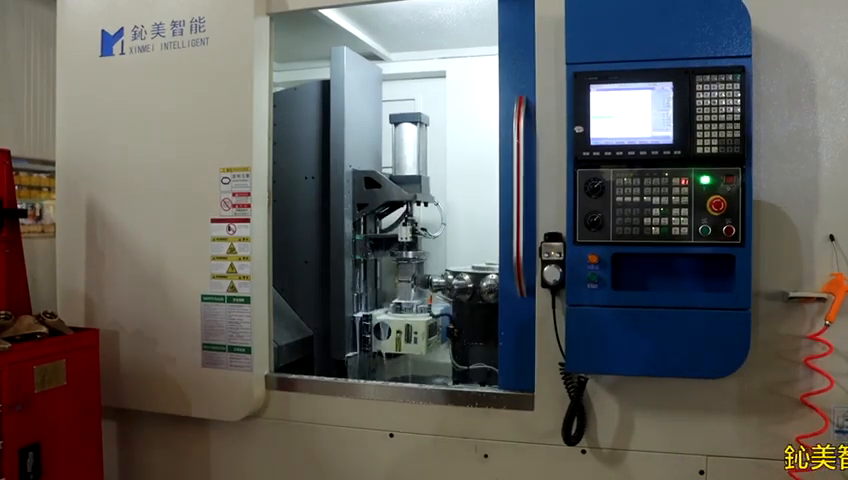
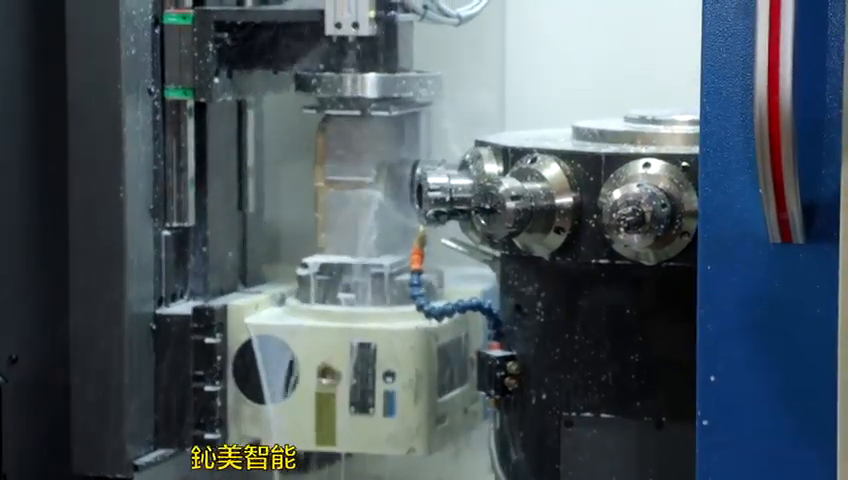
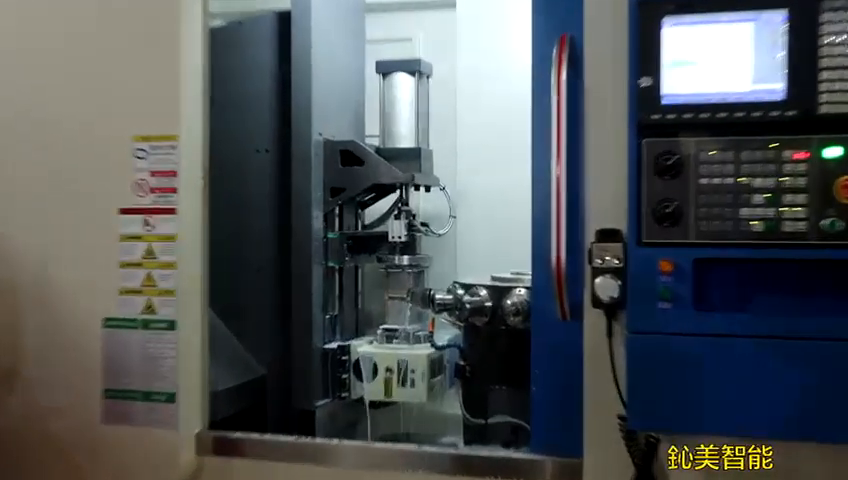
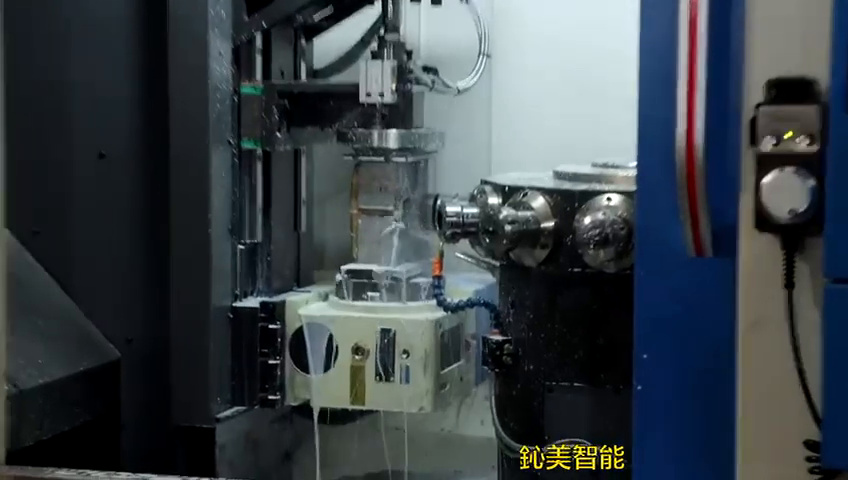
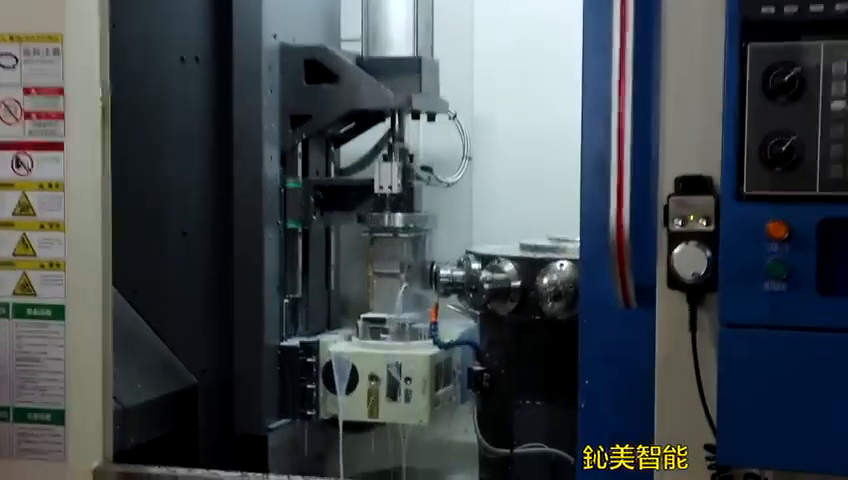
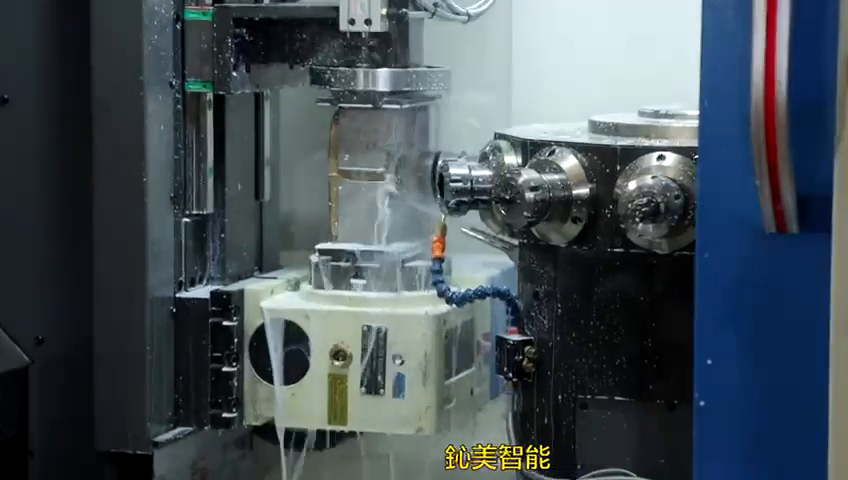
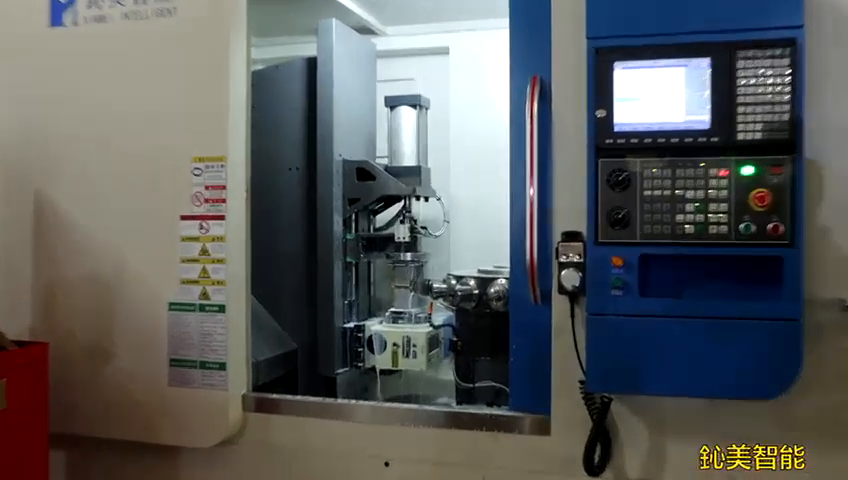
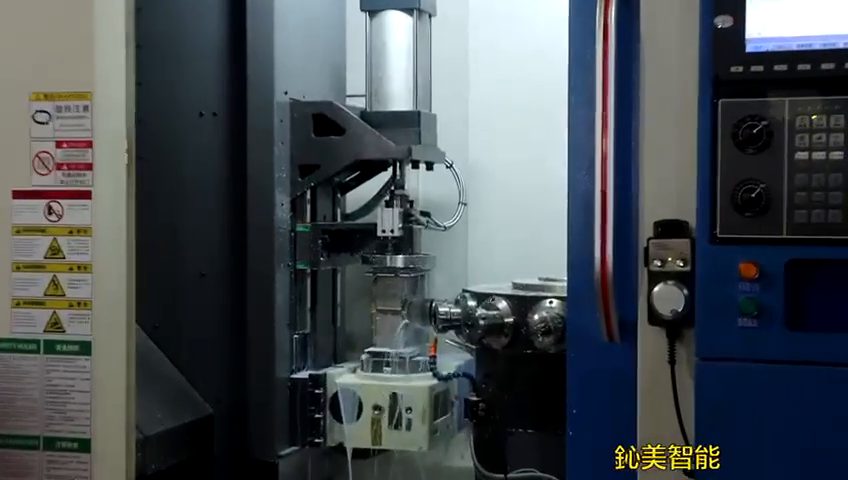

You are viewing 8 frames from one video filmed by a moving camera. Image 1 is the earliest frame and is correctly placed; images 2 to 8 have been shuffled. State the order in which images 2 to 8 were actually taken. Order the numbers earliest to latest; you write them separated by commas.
7, 3, 8, 5, 4, 6, 2
